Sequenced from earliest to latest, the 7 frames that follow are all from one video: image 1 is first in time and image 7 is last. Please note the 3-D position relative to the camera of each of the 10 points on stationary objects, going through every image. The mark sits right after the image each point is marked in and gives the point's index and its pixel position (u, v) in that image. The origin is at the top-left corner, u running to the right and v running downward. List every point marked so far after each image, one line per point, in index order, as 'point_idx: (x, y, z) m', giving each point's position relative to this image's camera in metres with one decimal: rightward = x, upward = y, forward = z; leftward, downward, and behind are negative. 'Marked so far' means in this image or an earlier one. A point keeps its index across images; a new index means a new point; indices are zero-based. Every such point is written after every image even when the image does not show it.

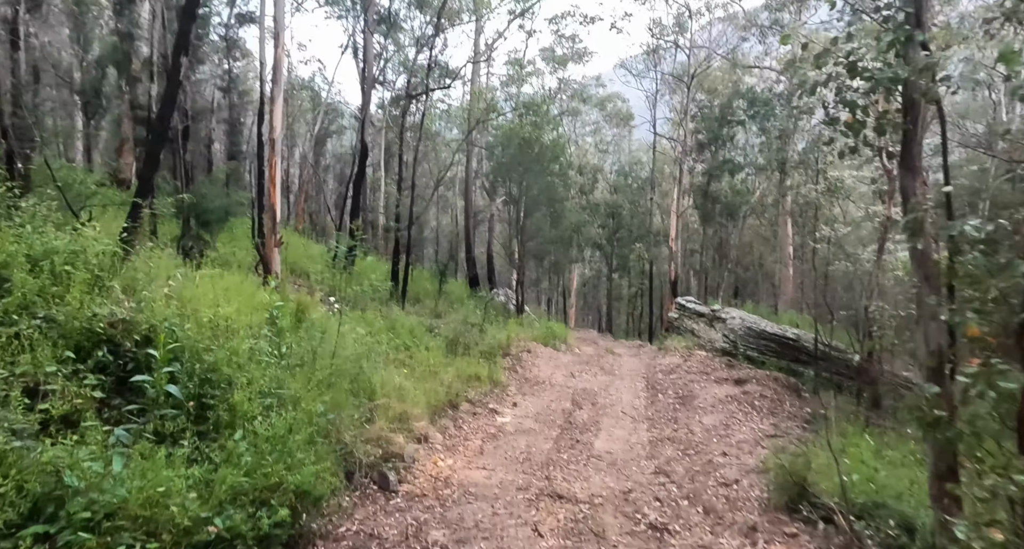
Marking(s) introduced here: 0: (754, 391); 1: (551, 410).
0: (+4.8, -2.3, +12.9) m
1: (+0.6, -2.3, +10.8) m
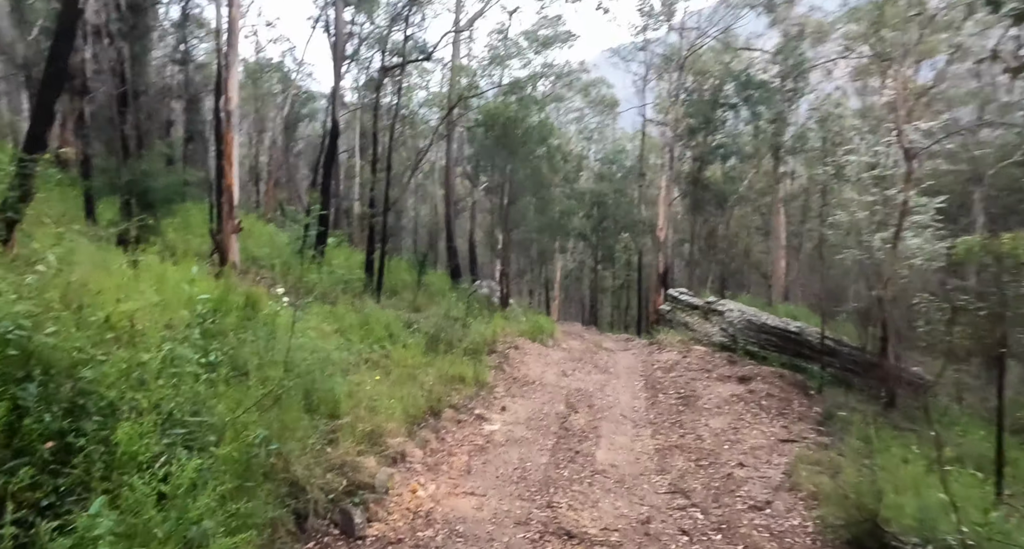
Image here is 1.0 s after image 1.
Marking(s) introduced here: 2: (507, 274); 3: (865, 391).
0: (+4.5, -2.1, +12.0) m
1: (+0.5, -2.2, +9.7) m
2: (-0.1, 0.0, +19.1) m
3: (+6.9, -2.3, +12.7) m
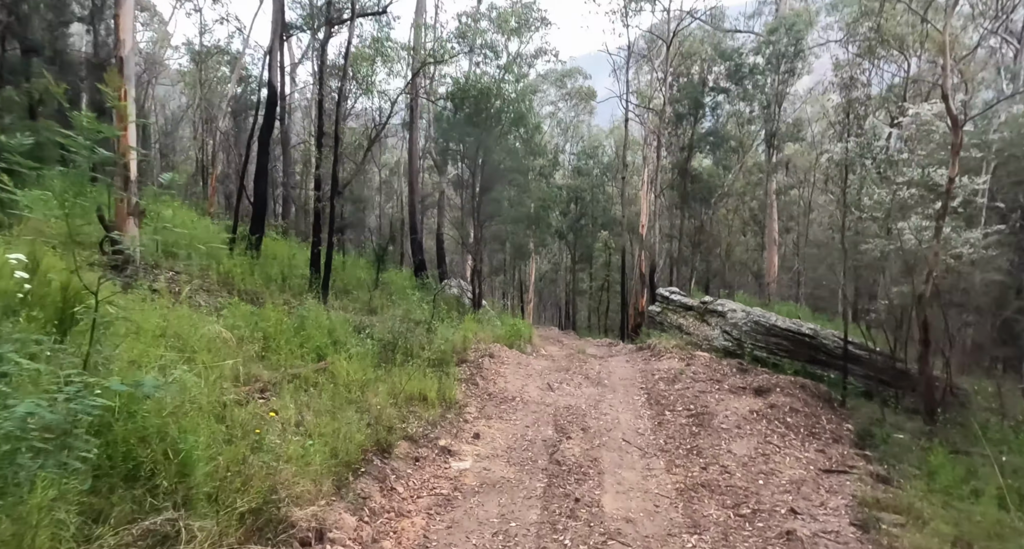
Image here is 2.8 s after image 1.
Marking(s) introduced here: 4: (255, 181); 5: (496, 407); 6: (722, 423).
0: (+4.1, -2.0, +10.0) m
1: (+0.2, -2.0, +7.6) m
2: (-0.9, +0.1, +17.0) m
3: (+6.4, -2.1, +10.8) m
4: (-4.9, +1.8, +12.3) m
5: (-0.2, -1.8, +9.0) m
6: (+2.9, -2.1, +9.0) m
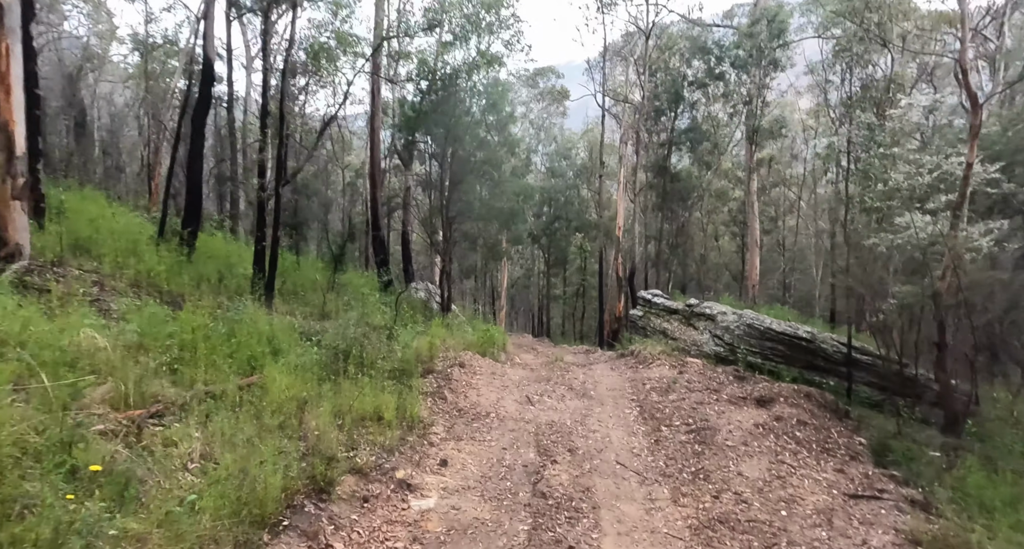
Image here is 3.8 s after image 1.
0: (+3.8, -1.9, +8.9) m
1: (-0.1, -2.0, +6.3) m
2: (-1.5, 0.0, +15.7) m
3: (+6.0, -2.1, +9.8) m
4: (-5.4, +1.8, +10.8) m
5: (-0.5, -1.8, +7.7) m
6: (+2.6, -2.0, +7.9) m
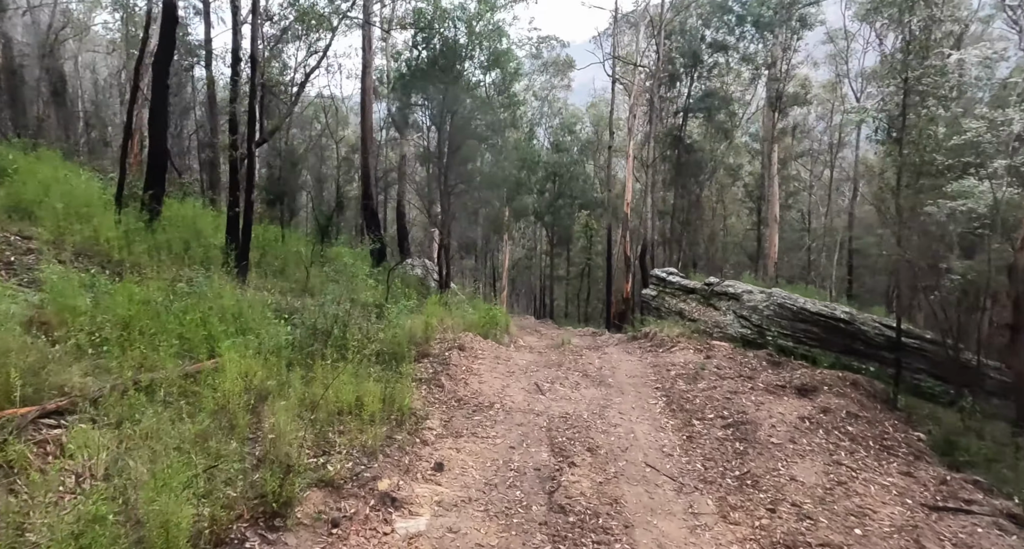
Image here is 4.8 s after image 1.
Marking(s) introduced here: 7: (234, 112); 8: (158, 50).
0: (+3.8, -1.5, +7.8) m
1: (0.0, -1.7, +5.2) m
2: (-1.4, +0.6, +14.5) m
3: (+6.1, -1.7, +8.7) m
4: (-5.3, +2.2, +9.6) m
5: (-0.5, -1.5, +6.6) m
6: (+2.7, -1.7, +6.7) m
7: (-4.0, +2.4, +9.4) m
8: (-5.1, +3.3, +9.5) m
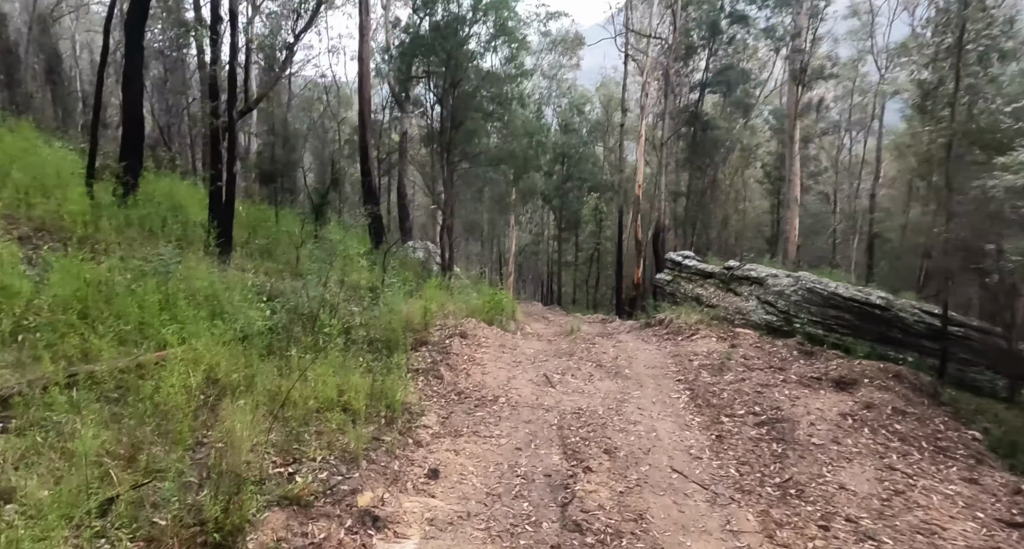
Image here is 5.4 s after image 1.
0: (+3.9, -1.3, +7.0) m
1: (+0.1, -1.5, +4.4) m
2: (-1.3, +0.9, +13.7) m
3: (+6.2, -1.5, +7.9) m
4: (-5.2, +2.5, +8.8) m
5: (-0.4, -1.3, +5.8) m
6: (+2.7, -1.5, +5.9) m
7: (-3.9, +2.6, +8.6) m
8: (-5.0, +3.5, +8.7) m
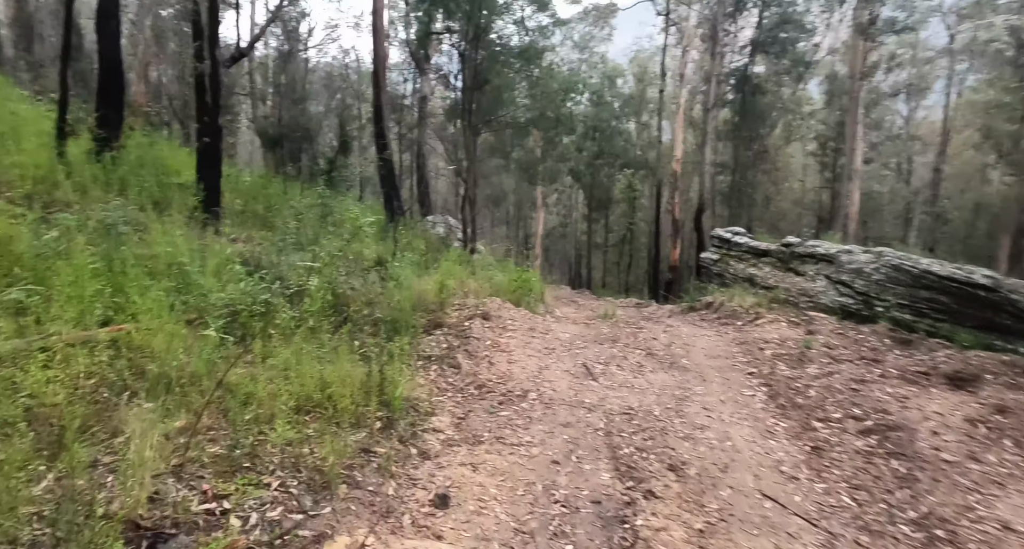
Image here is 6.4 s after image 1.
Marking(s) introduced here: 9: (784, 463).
0: (+4.2, -1.1, +5.5) m
1: (+0.2, -1.3, +3.1) m
2: (-0.7, +1.3, +12.4) m
3: (+6.5, -1.2, +6.3) m
4: (-4.8, +2.8, +7.6) m
5: (-0.2, -1.0, +4.5) m
6: (+3.0, -1.2, +4.5) m
7: (-3.5, +3.0, +7.4) m
8: (-4.7, +3.9, +7.5) m
9: (+1.8, -1.3, +4.3) m
